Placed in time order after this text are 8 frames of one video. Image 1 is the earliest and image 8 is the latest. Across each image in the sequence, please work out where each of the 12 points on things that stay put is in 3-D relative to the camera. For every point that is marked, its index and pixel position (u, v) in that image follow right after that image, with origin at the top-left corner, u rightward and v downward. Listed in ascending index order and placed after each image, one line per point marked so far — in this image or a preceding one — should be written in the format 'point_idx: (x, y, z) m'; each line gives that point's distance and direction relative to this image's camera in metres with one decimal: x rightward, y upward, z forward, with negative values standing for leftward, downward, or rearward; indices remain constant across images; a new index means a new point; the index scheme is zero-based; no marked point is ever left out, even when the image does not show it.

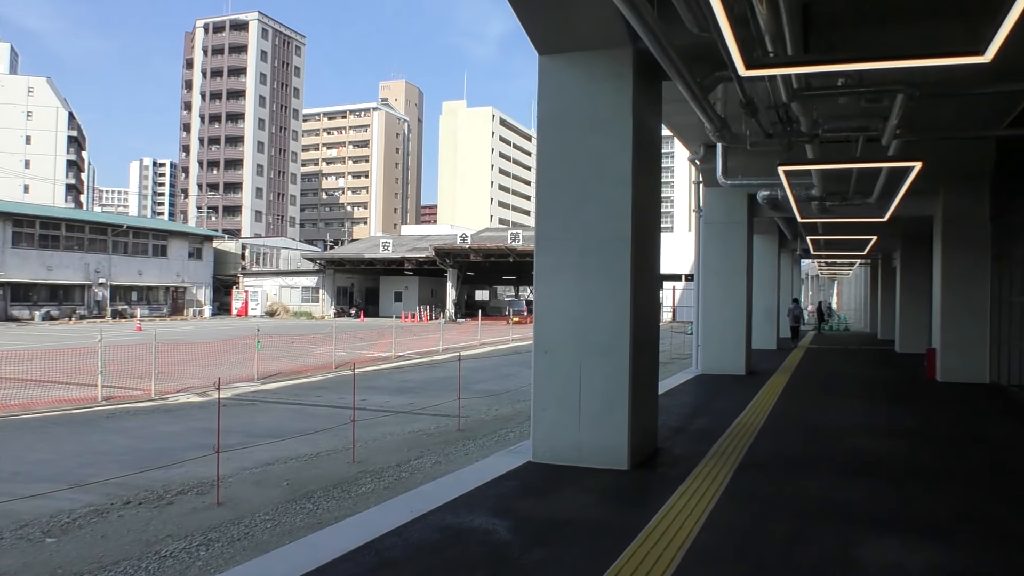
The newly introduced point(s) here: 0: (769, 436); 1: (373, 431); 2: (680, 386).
0: (+2.0, -1.2, +7.4) m
1: (-1.4, -1.5, +9.6) m
2: (+2.1, -1.2, +11.8) m
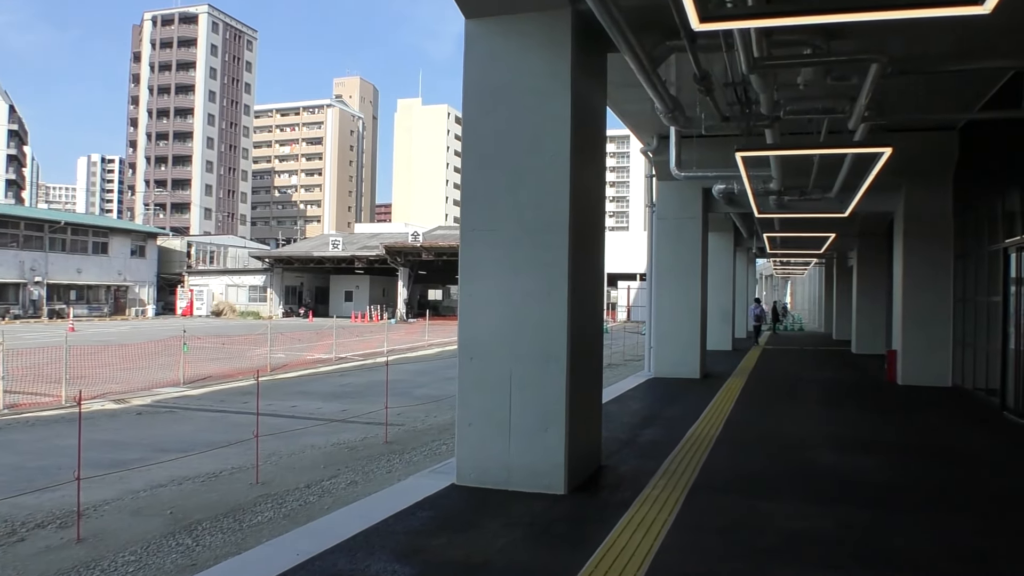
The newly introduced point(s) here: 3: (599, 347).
0: (+1.5, -1.2, +6.7) m
1: (-2.0, -1.4, +8.7) m
2: (+1.4, -1.2, +11.1) m
3: (+0.5, -0.4, +5.9) m
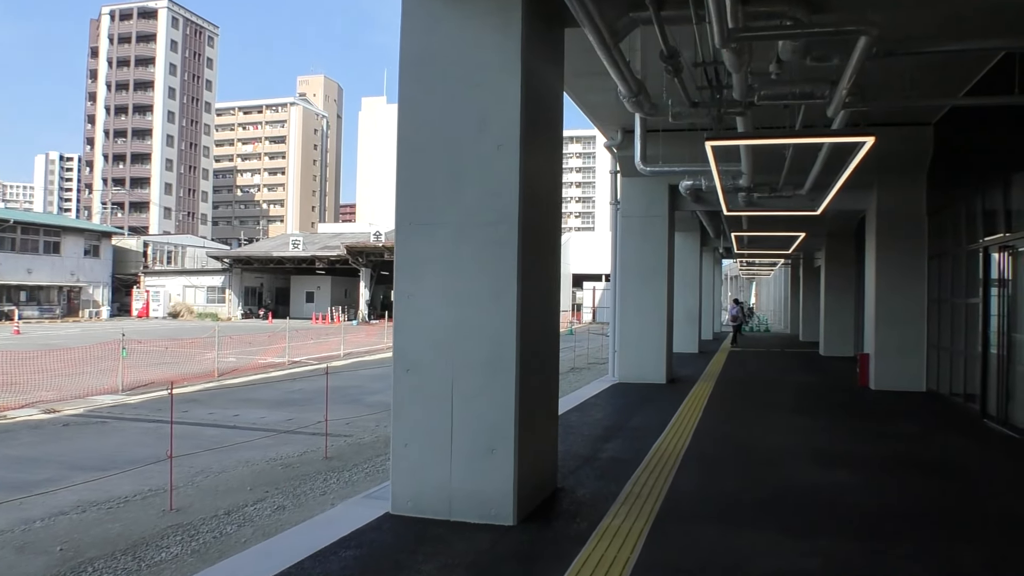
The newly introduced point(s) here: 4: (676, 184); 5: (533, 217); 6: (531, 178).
0: (+1.2, -1.2, +6.1) m
1: (-2.4, -1.4, +8.0) m
2: (+0.9, -1.2, +10.5) m
3: (+0.2, -0.4, +5.2) m
4: (+2.2, +1.4, +12.7) m
5: (+0.1, +0.3, +4.8) m
6: (+0.1, +0.5, +4.8) m
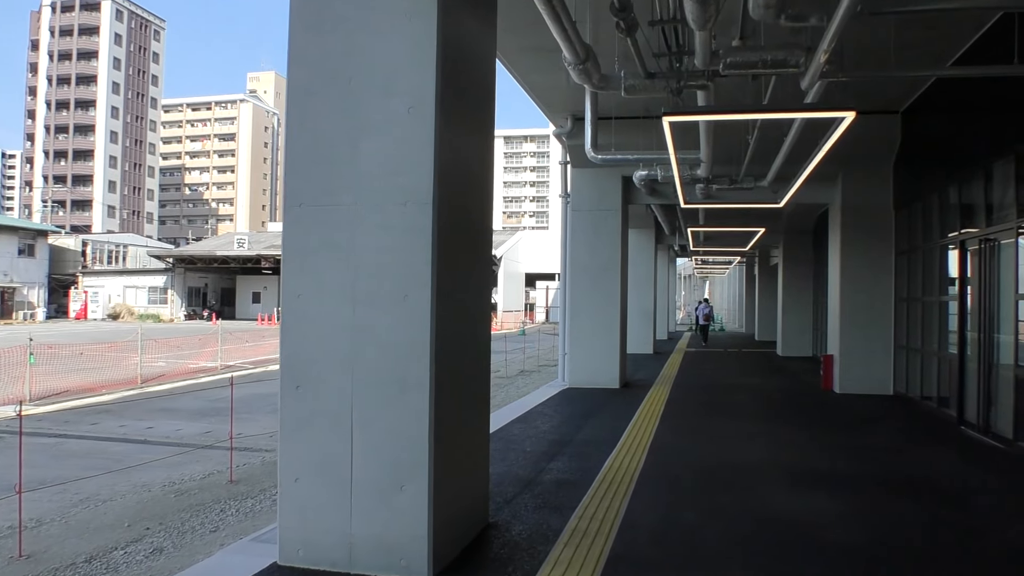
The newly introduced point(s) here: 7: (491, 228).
0: (+0.8, -1.1, +5.2) m
1: (-2.9, -1.4, +7.0) m
2: (+0.3, -1.2, +9.6) m
3: (-0.1, -0.4, +4.4) m
4: (+1.5, +1.4, +11.9) m
5: (-0.2, +0.4, +3.9) m
6: (-0.2, +0.6, +3.9) m
7: (-0.1, +0.3, +4.4) m
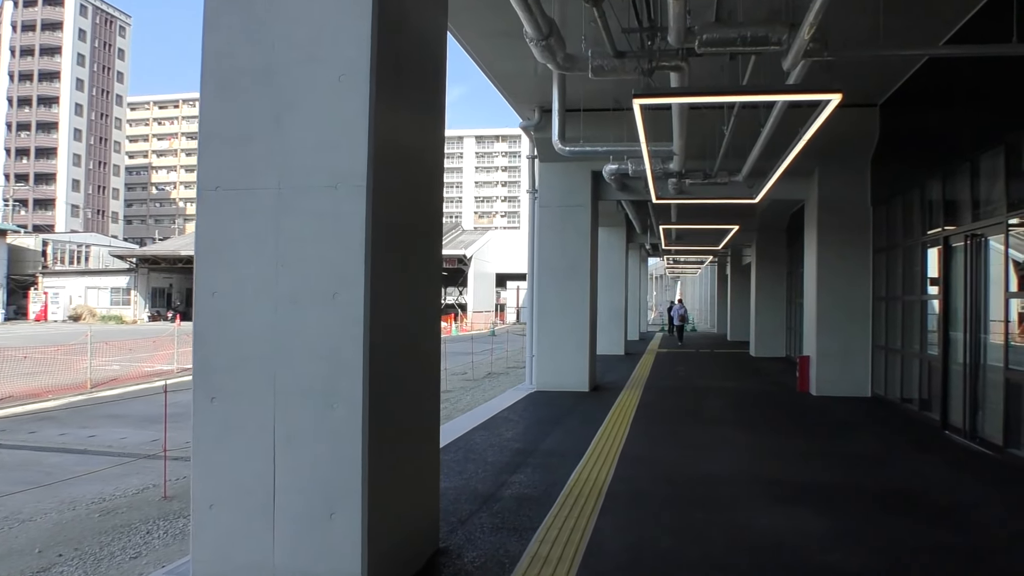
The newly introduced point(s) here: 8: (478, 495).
0: (+0.5, -1.1, +4.8) m
1: (-3.2, -1.4, +6.4) m
2: (-0.1, -1.2, +9.1) m
3: (-0.3, -0.4, +3.9) m
4: (+1.1, +1.4, +11.5) m
5: (-0.4, +0.4, +3.4) m
6: (-0.4, +0.6, +3.4) m
7: (-0.3, +0.3, +3.9) m
8: (-0.2, -1.1, +5.2) m
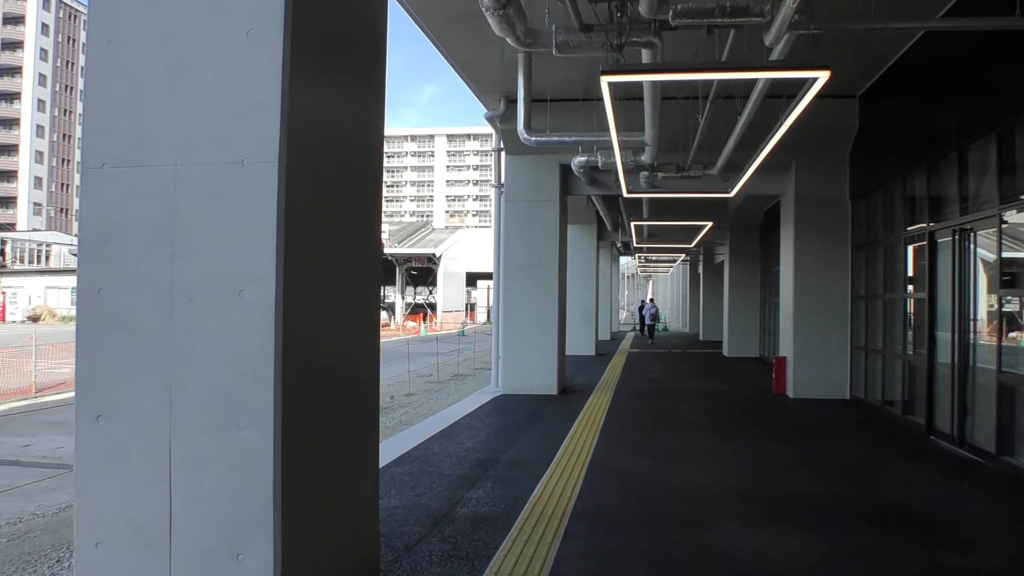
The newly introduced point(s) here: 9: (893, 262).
0: (+0.3, -1.1, +4.3) m
1: (-3.4, -1.4, +5.8) m
2: (-0.4, -1.2, +8.6) m
3: (-0.5, -0.4, +3.4) m
4: (+0.7, +1.4, +11.0) m
5: (-0.6, +0.4, +2.9) m
6: (-0.6, +0.6, +2.9) m
7: (-0.5, +0.3, +3.4) m
8: (-0.4, -1.1, +4.7) m
9: (+3.5, +0.2, +8.7) m
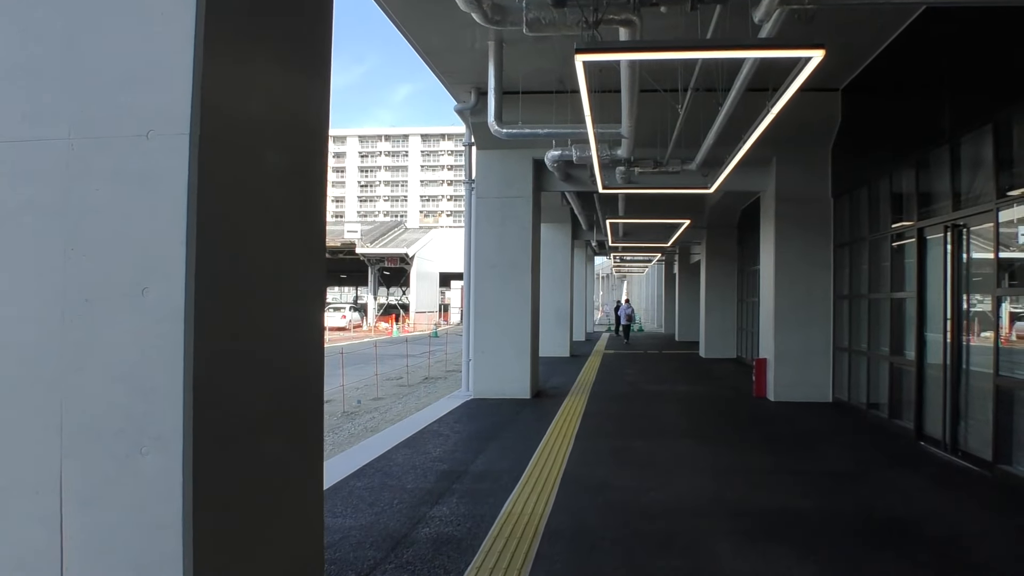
0: (+0.2, -1.1, +3.9) m
1: (-3.6, -1.4, +5.3) m
2: (-0.7, -1.2, +8.2) m
3: (-0.6, -0.4, +2.9) m
4: (+0.3, +1.4, +10.6) m
5: (-0.7, +0.4, +2.5) m
6: (-0.7, +0.6, +2.4) m
7: (-0.6, +0.3, +3.0) m
8: (-0.6, -1.1, +4.2) m
9: (+3.3, +0.2, +8.4) m
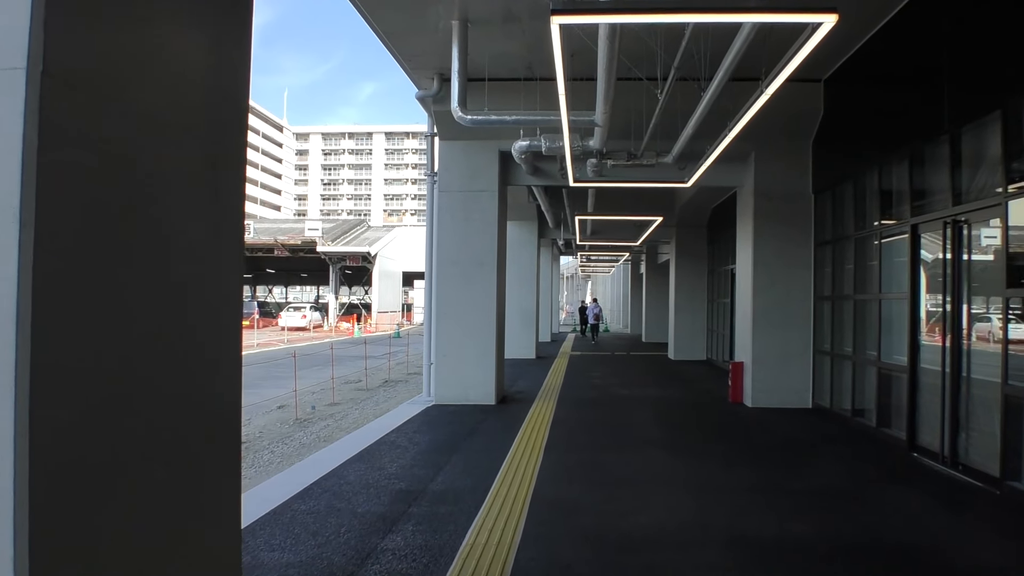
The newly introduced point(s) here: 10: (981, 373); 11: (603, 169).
0: (+0.1, -1.1, +3.3) m
1: (-3.8, -1.4, +4.6) m
2: (-0.9, -1.2, +7.6) m
3: (-0.7, -0.4, +2.3) m
4: (0.0, +1.5, +10.0) m
5: (-0.8, +0.4, +1.9) m
6: (-0.8, +0.6, +1.8) m
7: (-0.7, +0.3, +2.4) m
8: (-0.7, -1.1, +3.6) m
9: (+3.0, +0.2, +8.0) m
10: (+2.8, -0.5, +5.7) m
11: (+0.9, +1.1, +9.1) m
